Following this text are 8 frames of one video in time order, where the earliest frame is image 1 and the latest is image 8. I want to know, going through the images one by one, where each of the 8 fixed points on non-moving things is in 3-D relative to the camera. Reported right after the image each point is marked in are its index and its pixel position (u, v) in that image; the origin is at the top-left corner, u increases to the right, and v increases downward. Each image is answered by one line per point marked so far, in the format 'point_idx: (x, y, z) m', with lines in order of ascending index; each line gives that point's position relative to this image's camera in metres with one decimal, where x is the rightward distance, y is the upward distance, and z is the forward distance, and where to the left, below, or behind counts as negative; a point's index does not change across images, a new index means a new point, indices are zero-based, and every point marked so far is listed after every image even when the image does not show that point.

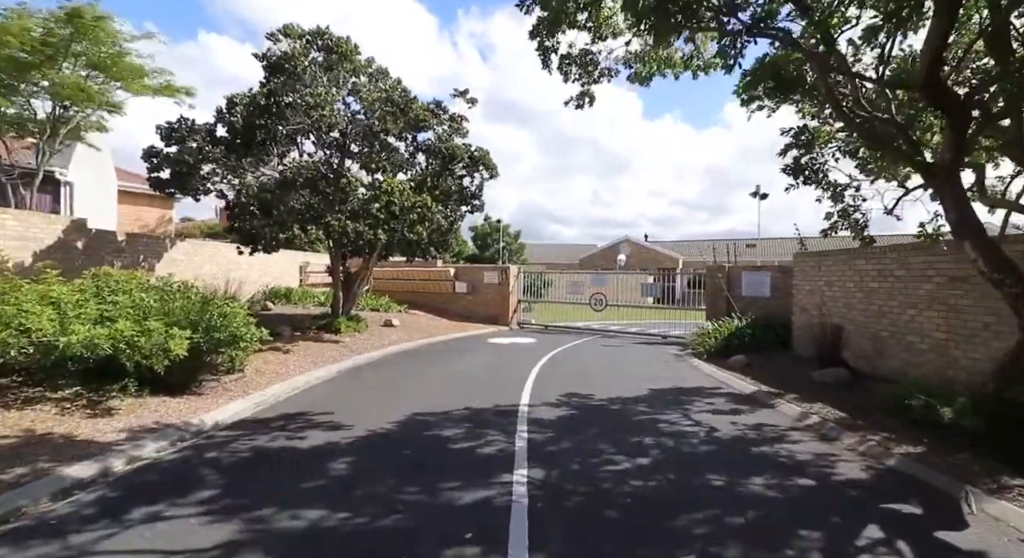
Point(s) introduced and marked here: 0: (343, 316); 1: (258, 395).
0: (-5.0, -1.1, +14.4) m
1: (-4.2, -1.9, +8.1) m
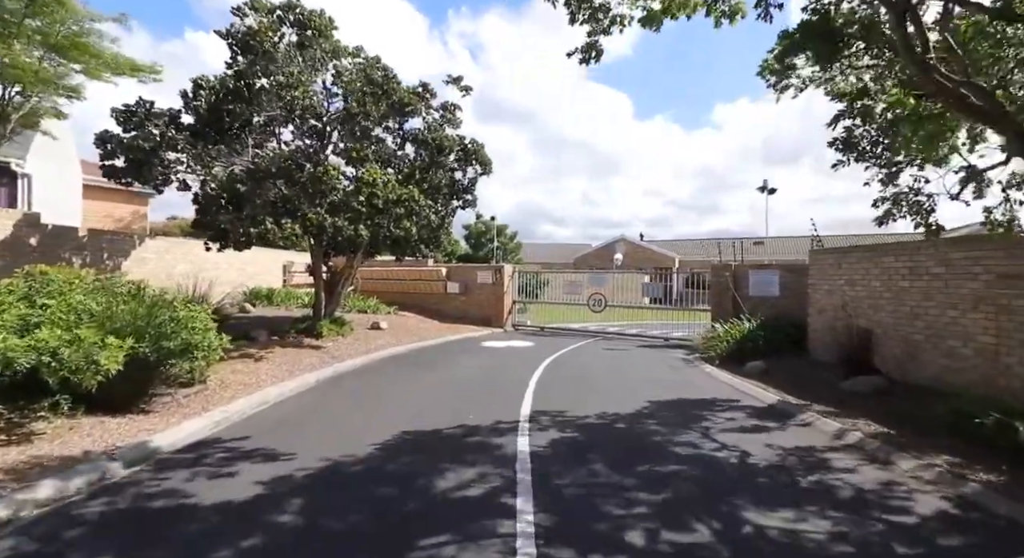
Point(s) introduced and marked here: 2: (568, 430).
0: (-5.1, -1.1, +13.4) m
1: (-4.2, -1.9, +7.1) m
2: (+0.7, -1.9, +6.5) m
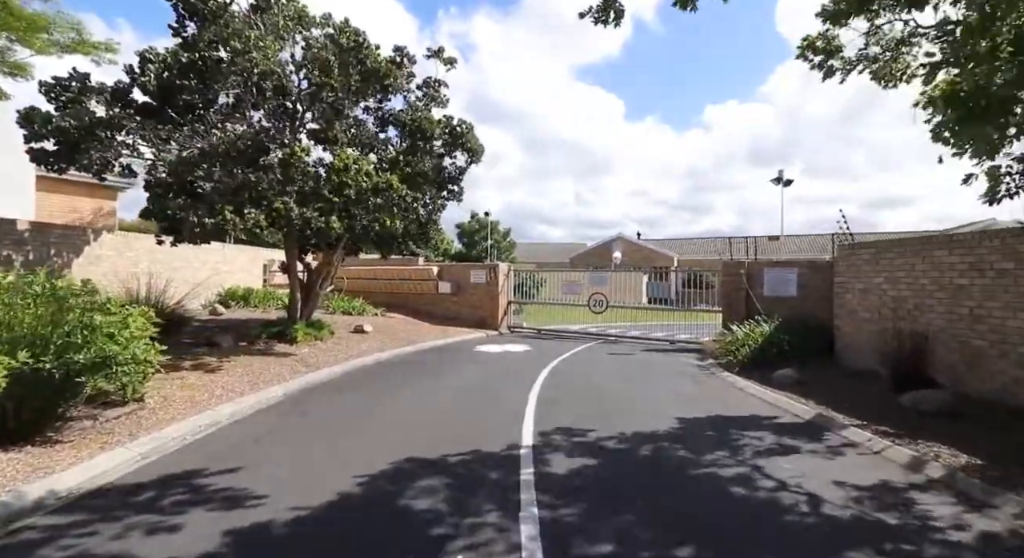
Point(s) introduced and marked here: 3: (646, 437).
0: (-5.2, -1.1, +12.1) m
1: (-4.2, -1.9, +5.8) m
2: (+0.7, -1.9, +5.3) m
3: (+1.6, -1.9, +5.7) m
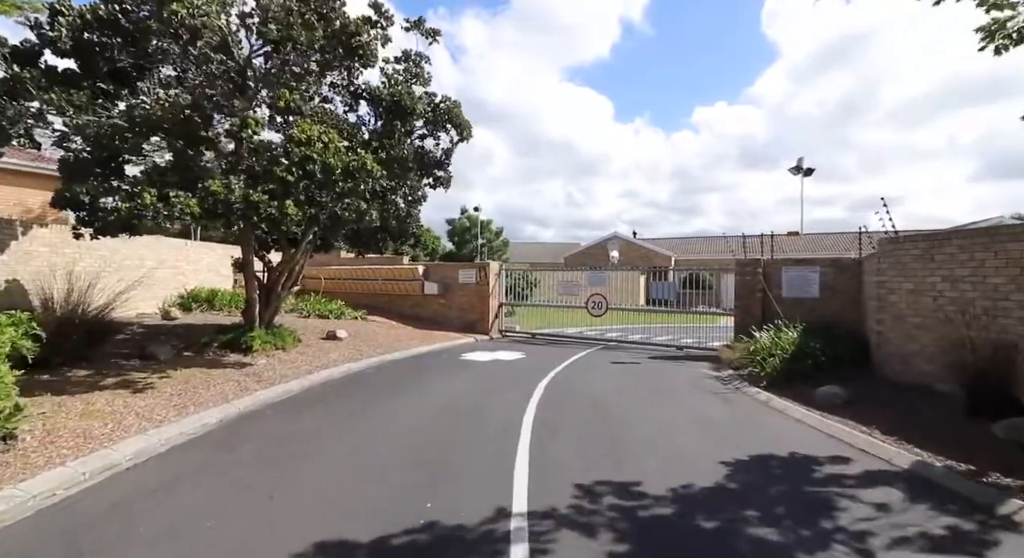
0: (-5.4, -1.1, +10.5) m
1: (-4.3, -1.8, +4.2) m
2: (+0.6, -1.9, +3.8) m
3: (+1.5, -1.8, +4.3) m
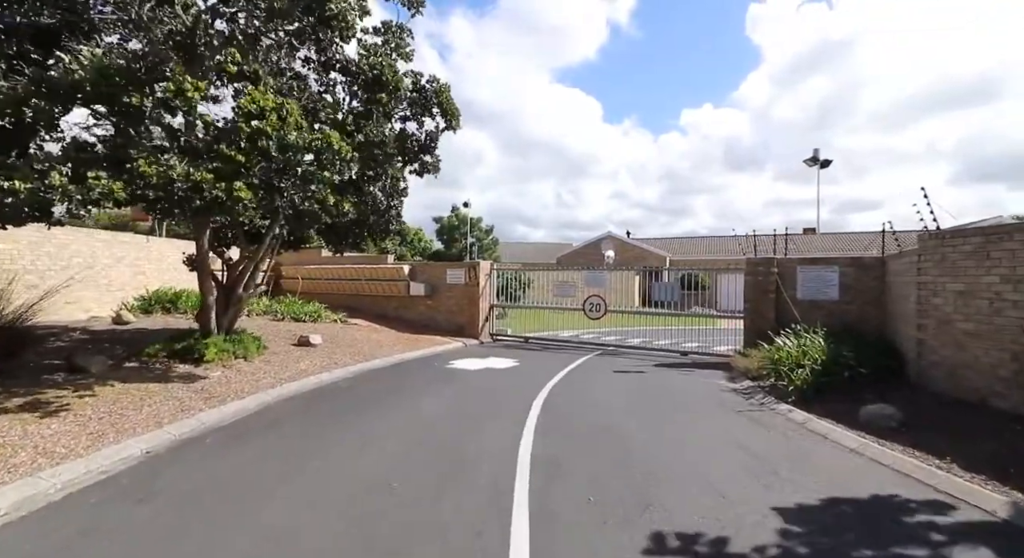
0: (-5.5, -1.0, +9.2) m
1: (-4.4, -1.8, +3.0) m
2: (+0.6, -1.9, +2.6) m
3: (+1.5, -1.8, +3.1) m
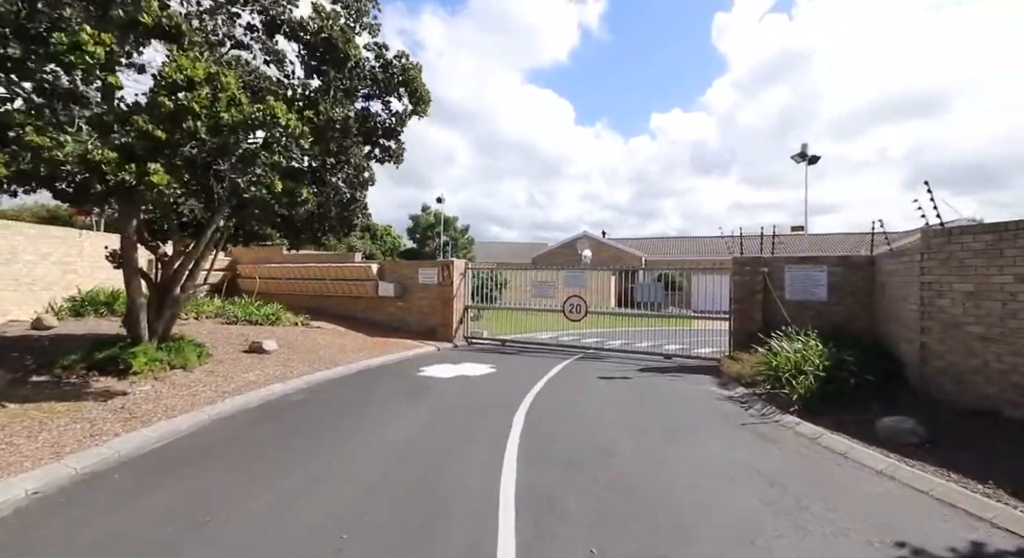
0: (-5.9, -1.0, +8.0) m
1: (-4.4, -1.8, +1.9) m
2: (+0.6, -1.8, +1.8) m
3: (+1.4, -1.8, +2.3) m
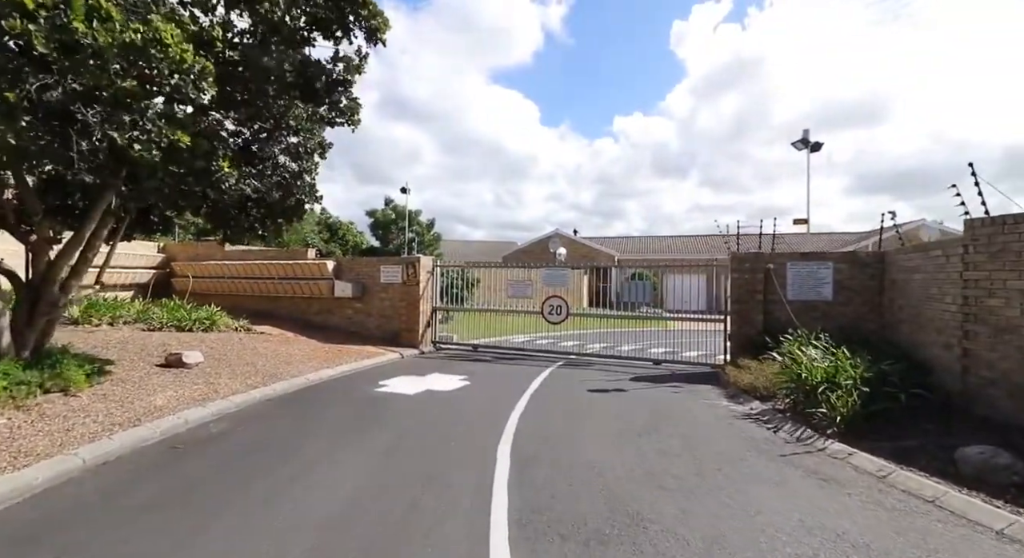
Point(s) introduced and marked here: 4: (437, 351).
0: (-6.1, -1.0, +6.1) m
1: (-4.2, -1.8, +0.1) m
2: (+0.8, -1.8, +0.4) m
3: (+1.5, -1.8, +1.0) m
4: (-2.3, -2.2, +15.0) m
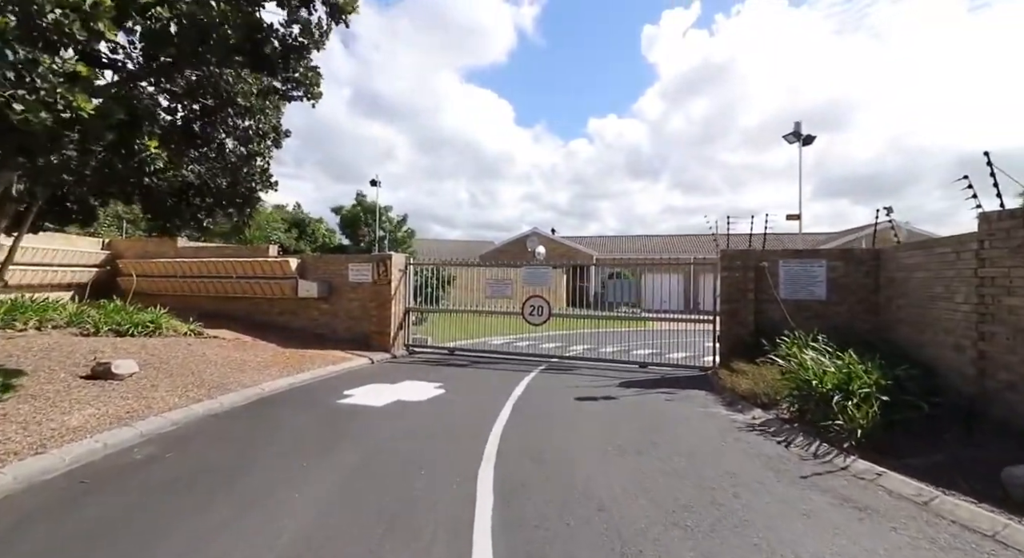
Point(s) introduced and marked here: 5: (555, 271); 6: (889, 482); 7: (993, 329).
0: (-6.3, -0.9, +5.1) m
1: (-4.1, -1.7, -0.9) m
2: (+0.8, -1.8, -0.4) m
3: (+1.6, -1.7, +0.3) m
4: (-3.0, -2.1, +14.1) m
5: (+1.3, +0.2, +13.2) m
6: (+3.4, -1.8, +4.4) m
7: (+6.1, -0.6, +6.2) m
